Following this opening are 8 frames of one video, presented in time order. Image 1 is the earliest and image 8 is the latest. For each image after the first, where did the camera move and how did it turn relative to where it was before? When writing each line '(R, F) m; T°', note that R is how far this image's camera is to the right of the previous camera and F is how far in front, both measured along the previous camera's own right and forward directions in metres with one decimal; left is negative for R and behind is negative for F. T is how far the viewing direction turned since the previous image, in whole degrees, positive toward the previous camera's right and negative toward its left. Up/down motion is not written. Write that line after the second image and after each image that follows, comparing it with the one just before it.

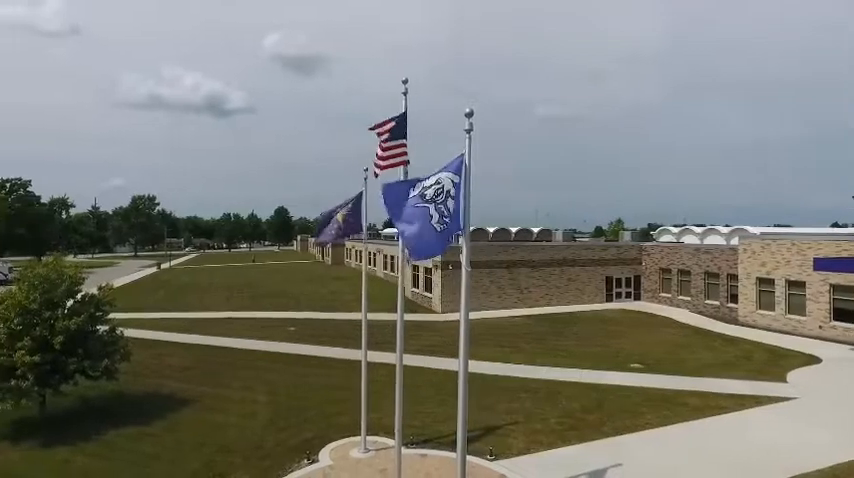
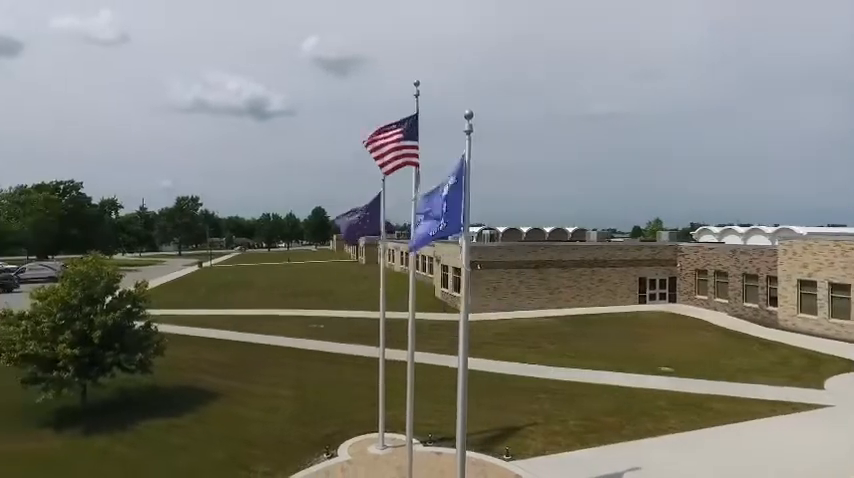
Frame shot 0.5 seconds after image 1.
(+0.5, -0.1) m; -4°
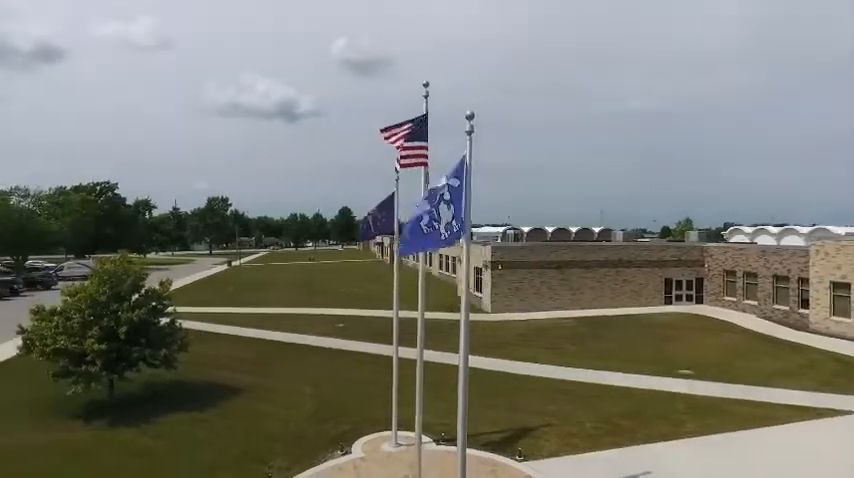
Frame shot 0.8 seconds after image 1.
(+0.3, -0.1) m; -3°
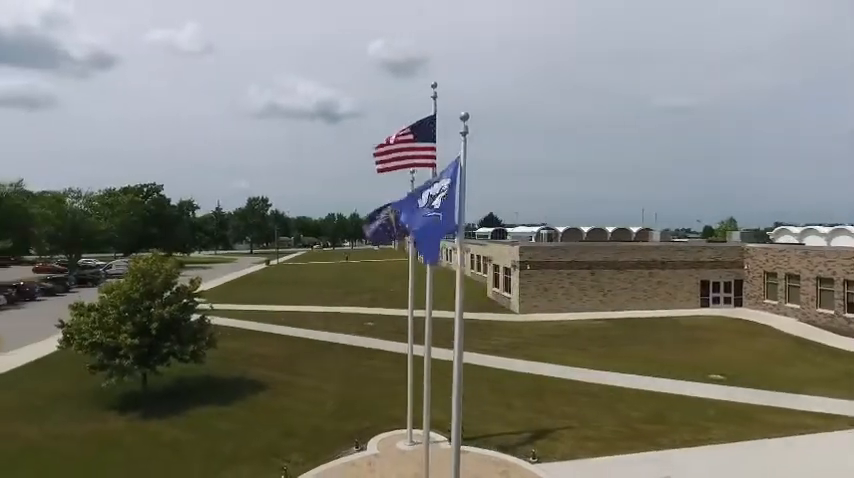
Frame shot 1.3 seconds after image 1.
(+0.6, -0.1) m; -4°
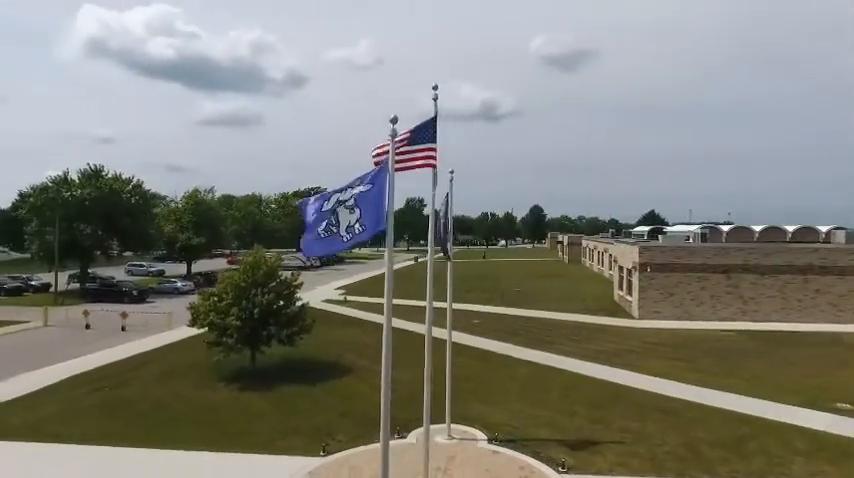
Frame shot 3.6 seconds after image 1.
(+3.2, +0.2) m; -18°
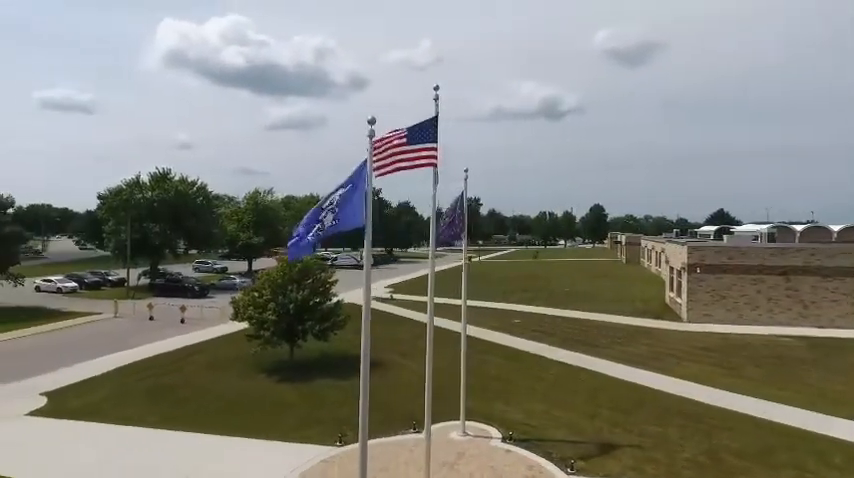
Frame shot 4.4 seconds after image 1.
(+1.2, -0.1) m; -7°
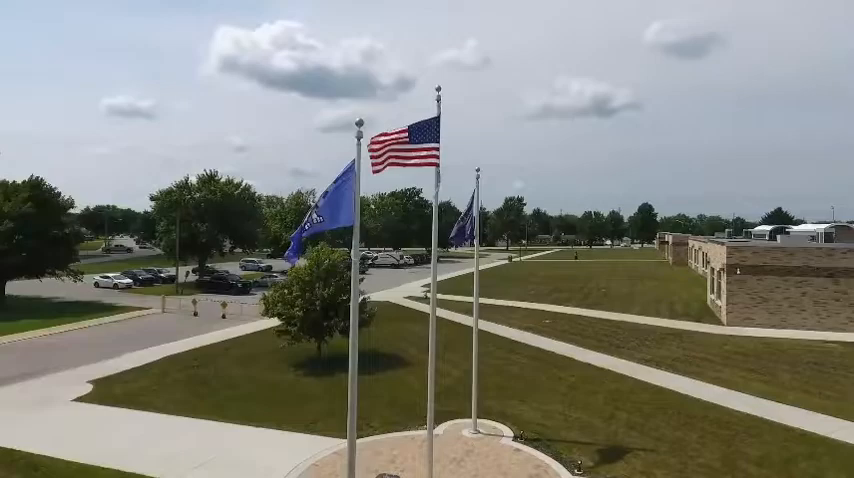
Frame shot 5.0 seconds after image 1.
(+0.9, -0.1) m; -5°
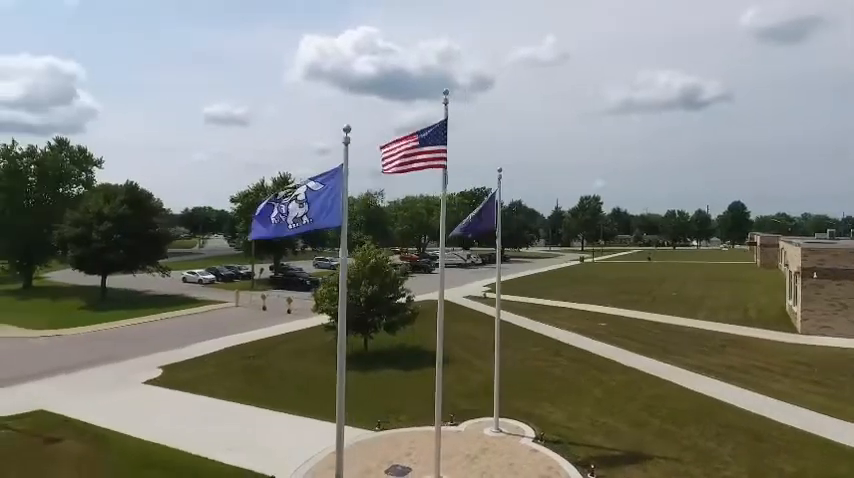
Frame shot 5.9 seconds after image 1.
(+1.5, -0.2) m; -8°
